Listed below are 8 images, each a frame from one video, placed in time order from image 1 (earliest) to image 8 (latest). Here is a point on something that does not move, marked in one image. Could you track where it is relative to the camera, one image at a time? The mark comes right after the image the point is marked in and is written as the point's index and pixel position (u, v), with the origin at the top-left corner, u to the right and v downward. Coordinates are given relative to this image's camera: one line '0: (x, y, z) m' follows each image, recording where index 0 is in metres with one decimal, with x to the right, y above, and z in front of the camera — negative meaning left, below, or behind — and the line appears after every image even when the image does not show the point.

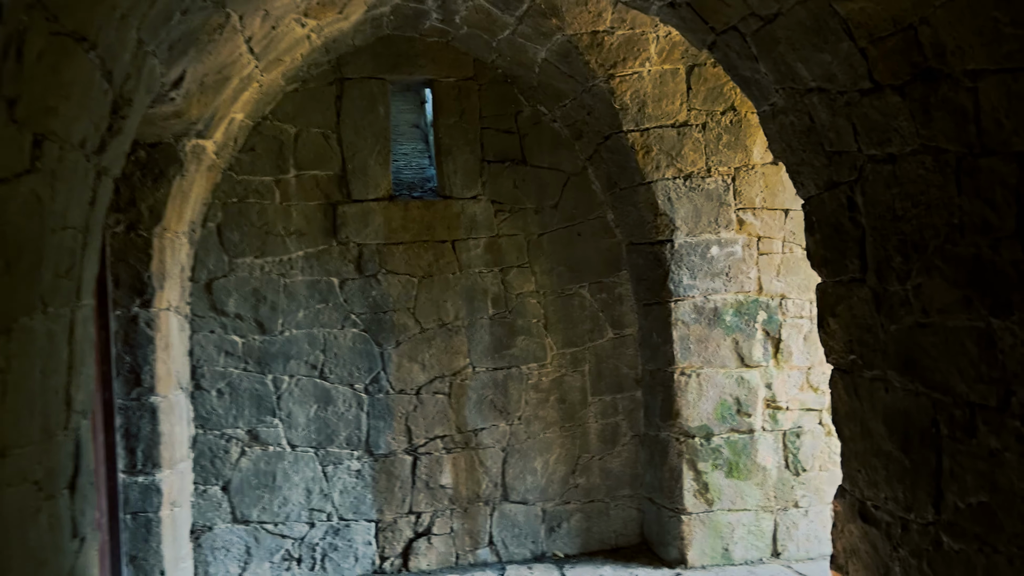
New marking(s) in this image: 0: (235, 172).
0: (-0.9, +0.4, +2.9) m
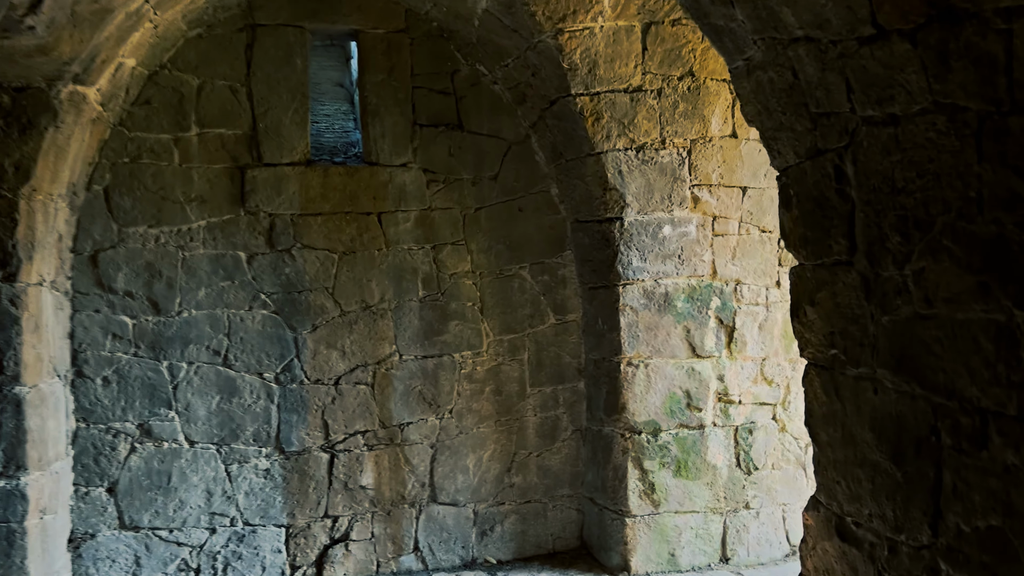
0: (-1.1, +0.5, +2.5) m
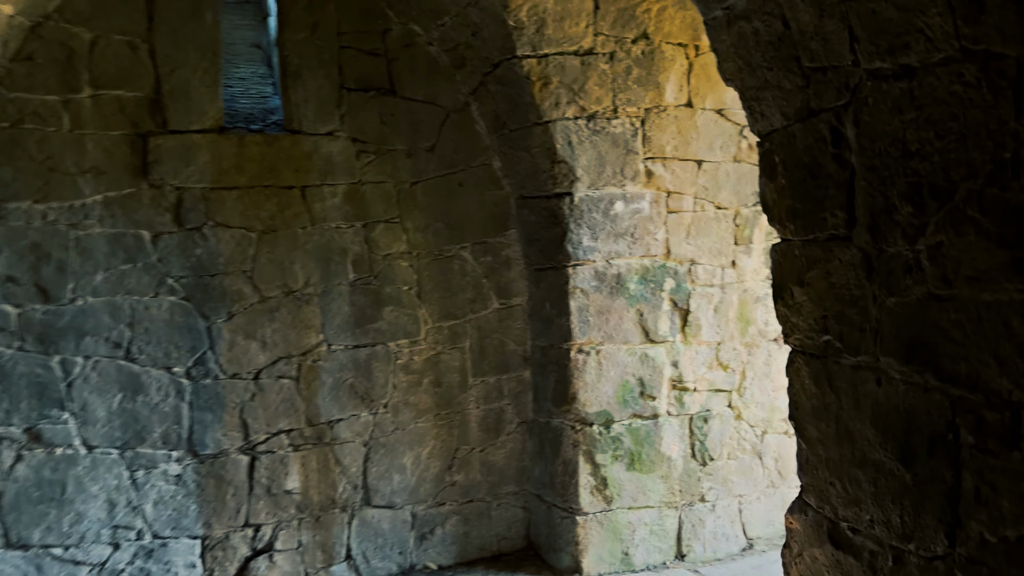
0: (-1.3, +0.5, +2.2) m
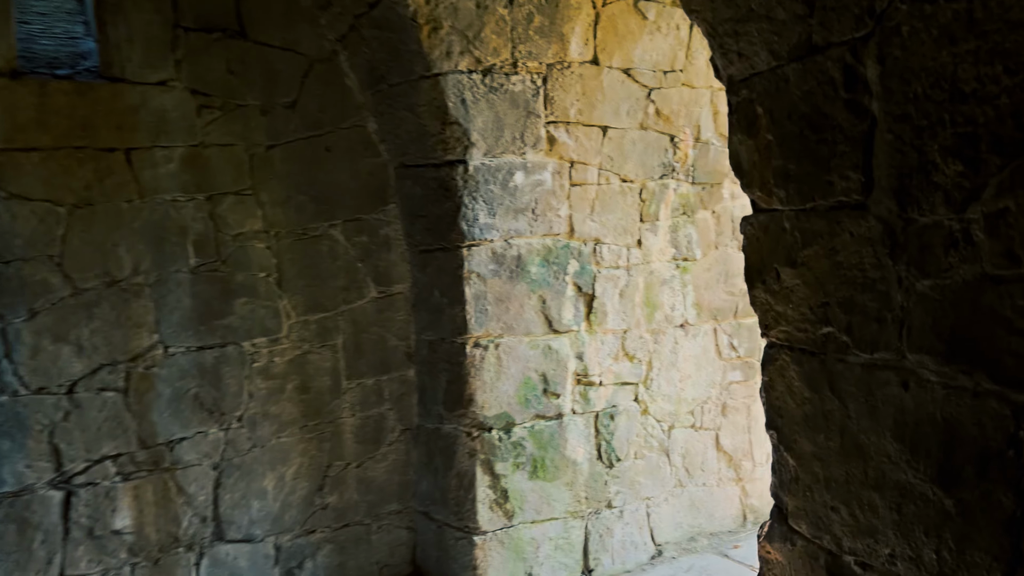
0: (-1.5, +0.5, +1.6) m
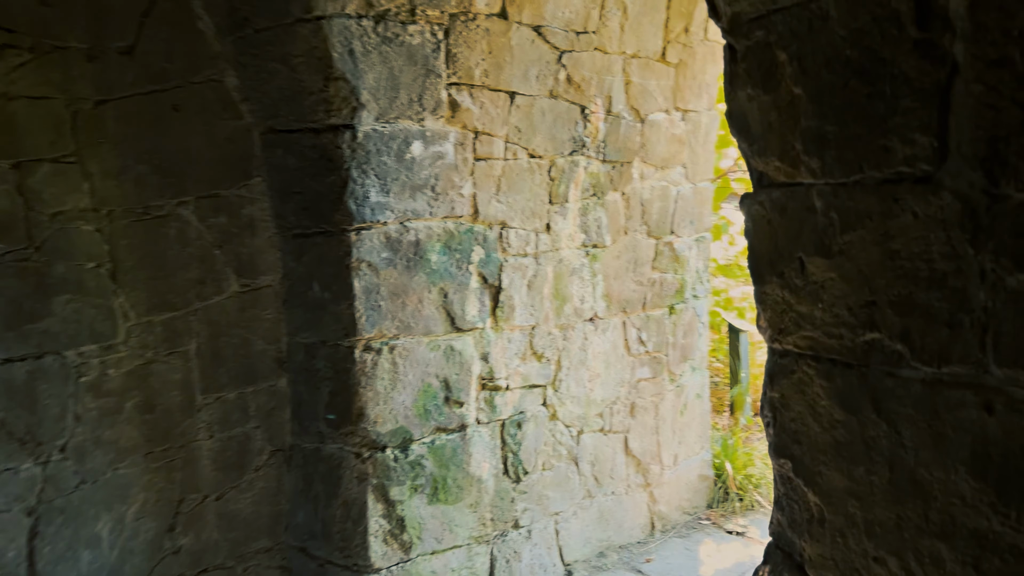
0: (-1.6, +0.5, +0.9) m
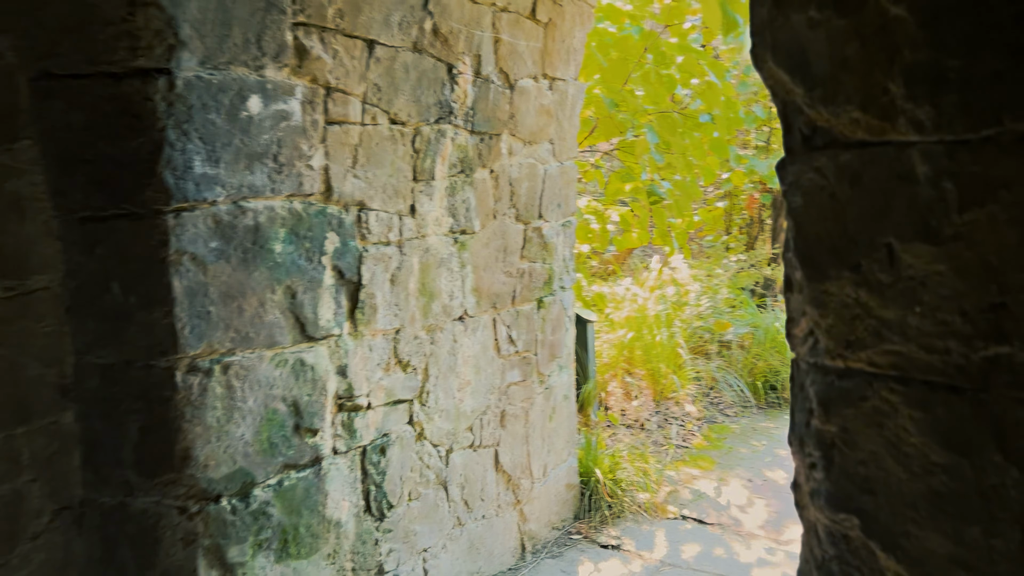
0: (-1.5, +0.5, +0.2) m
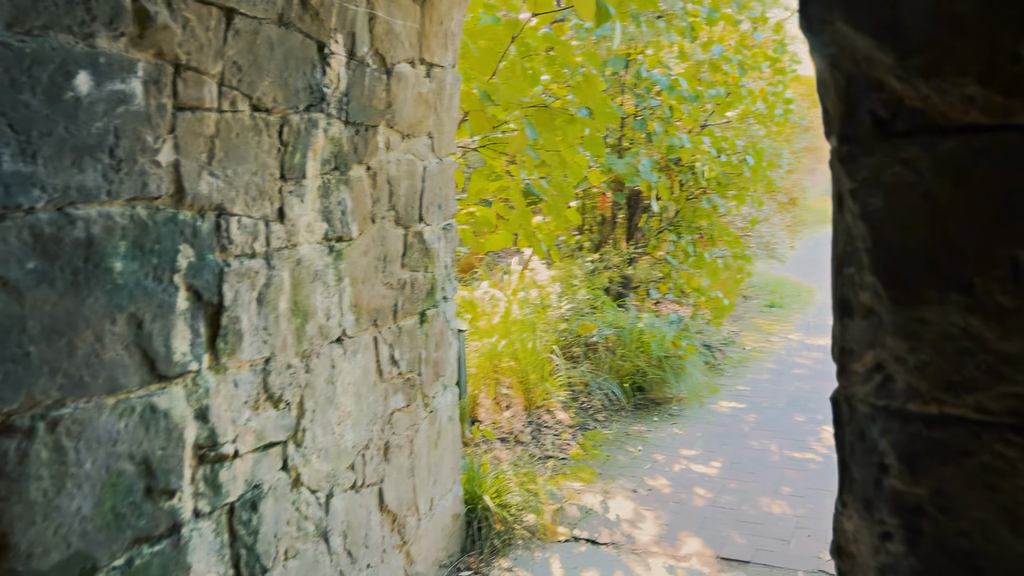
0: (-1.4, +0.4, -0.3) m
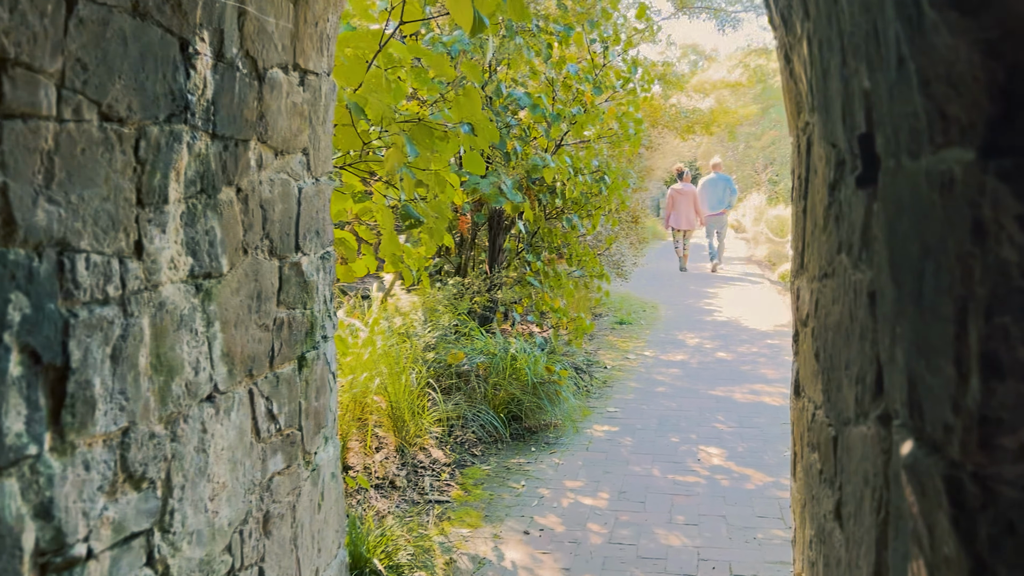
0: (-1.1, +0.3, -0.8) m
